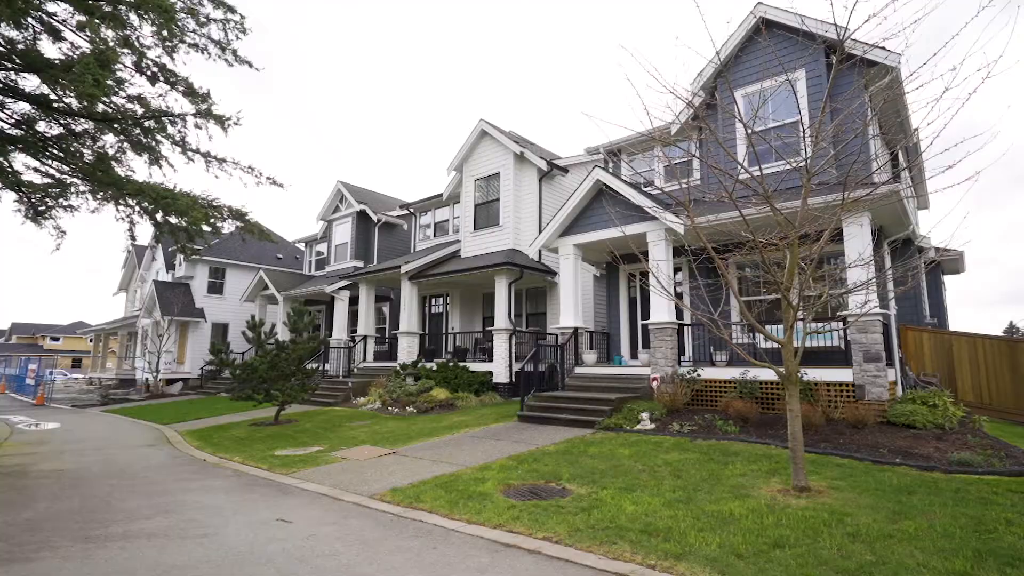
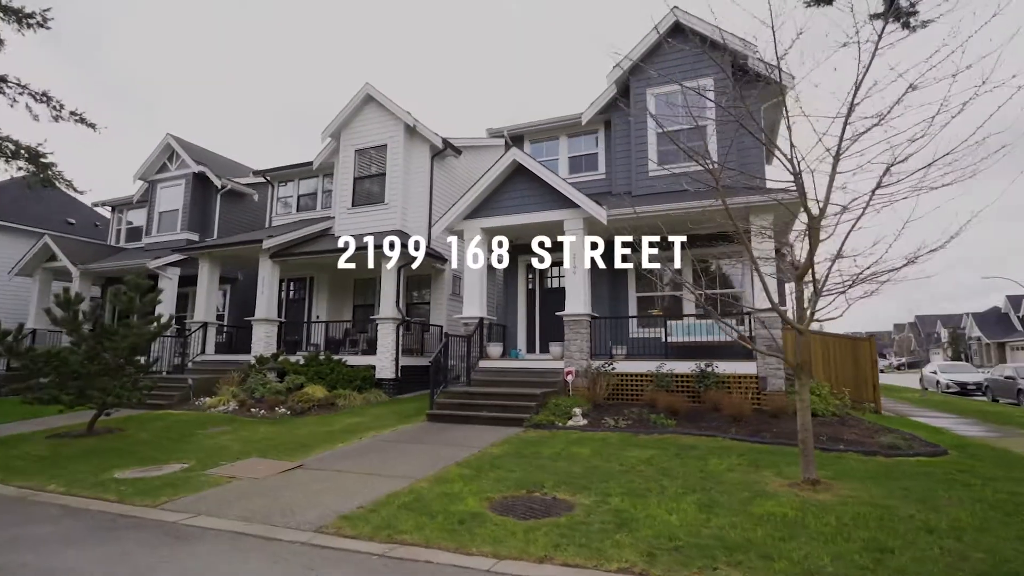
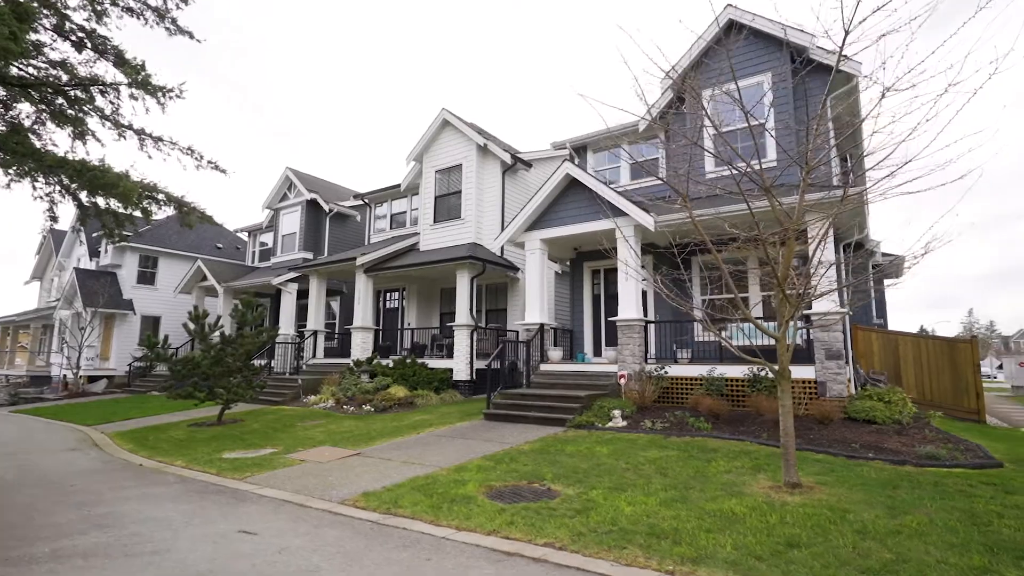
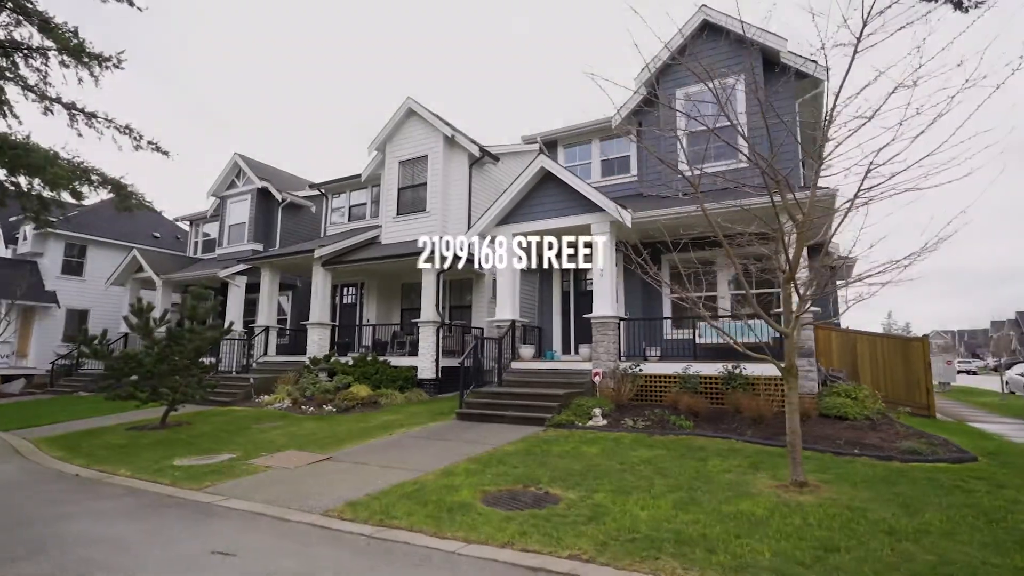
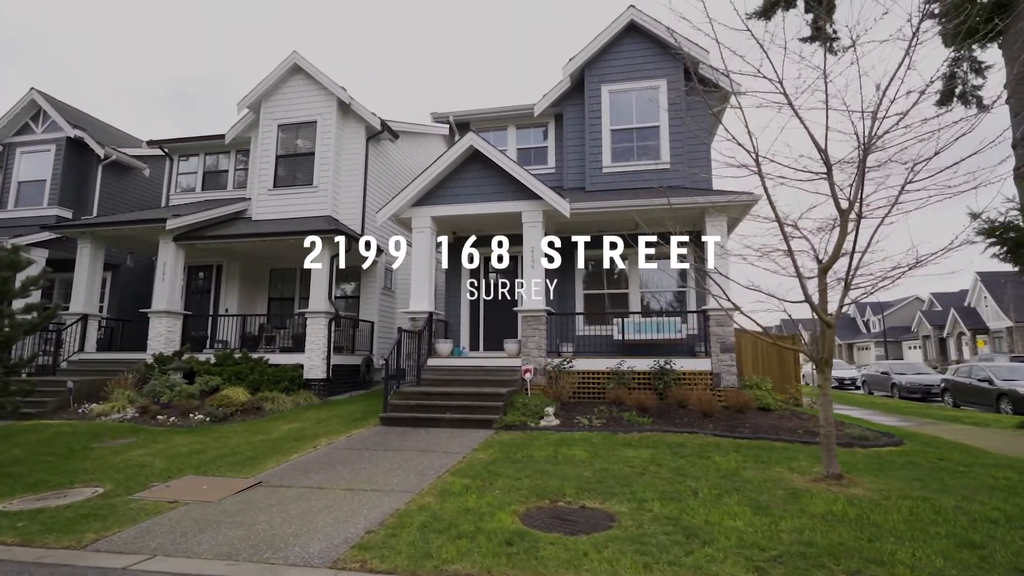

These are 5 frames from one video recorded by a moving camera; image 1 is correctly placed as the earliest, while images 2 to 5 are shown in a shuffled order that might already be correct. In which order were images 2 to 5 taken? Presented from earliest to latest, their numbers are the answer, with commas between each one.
3, 4, 2, 5
